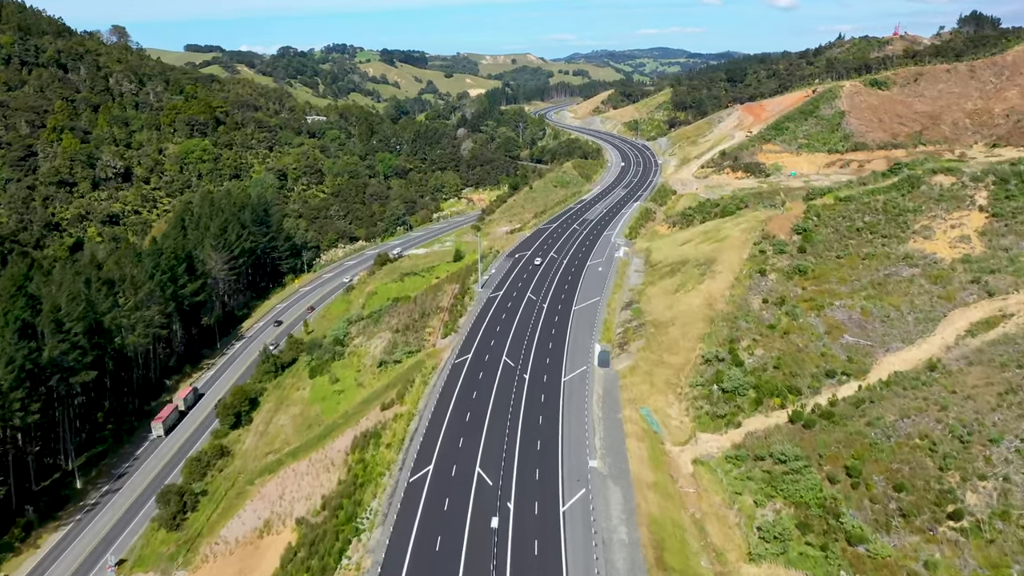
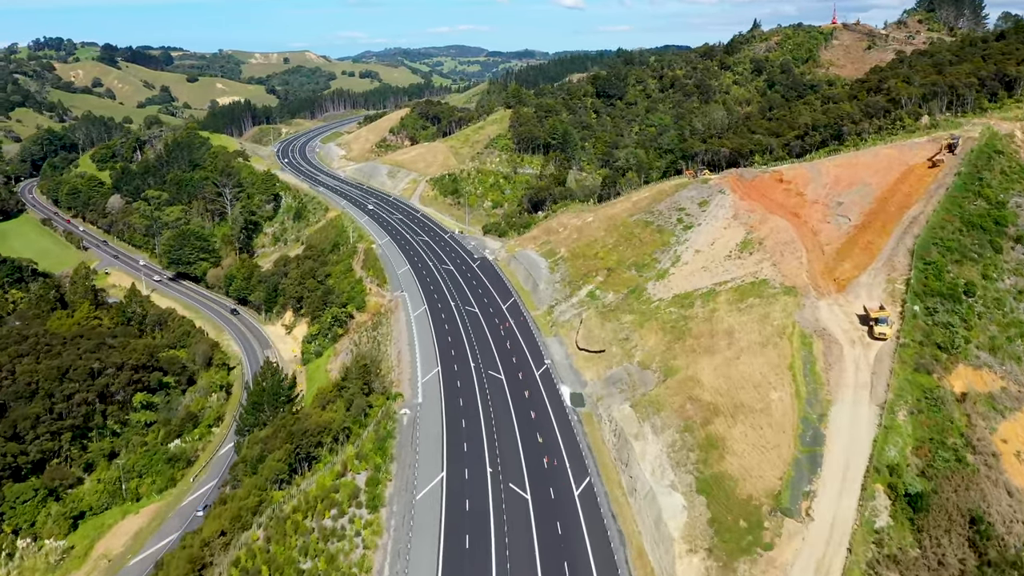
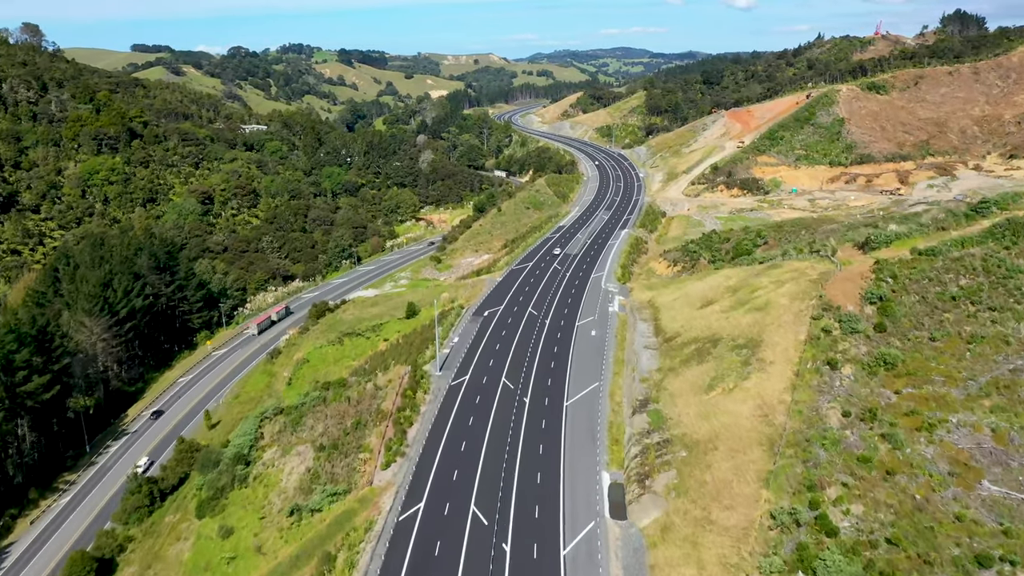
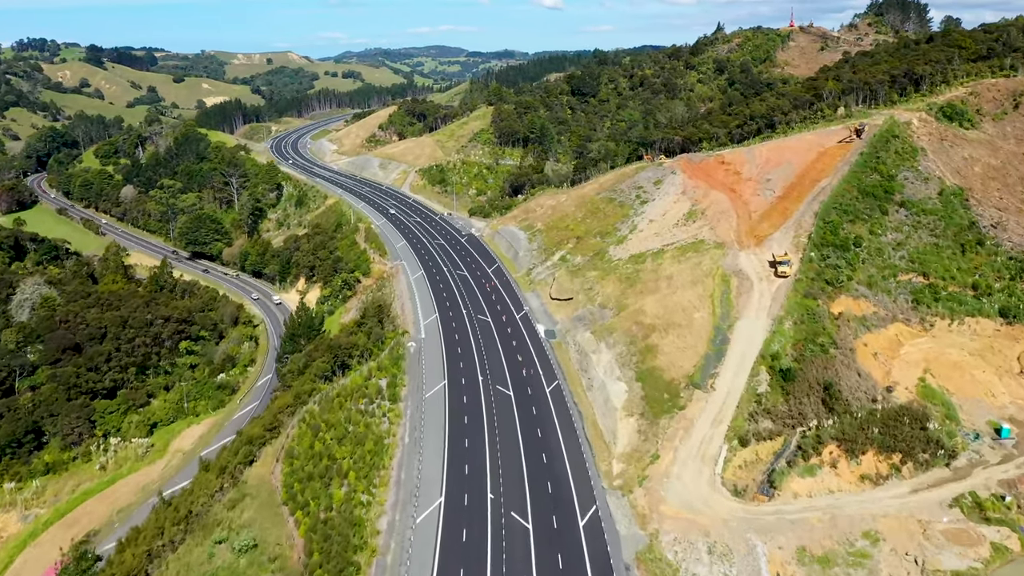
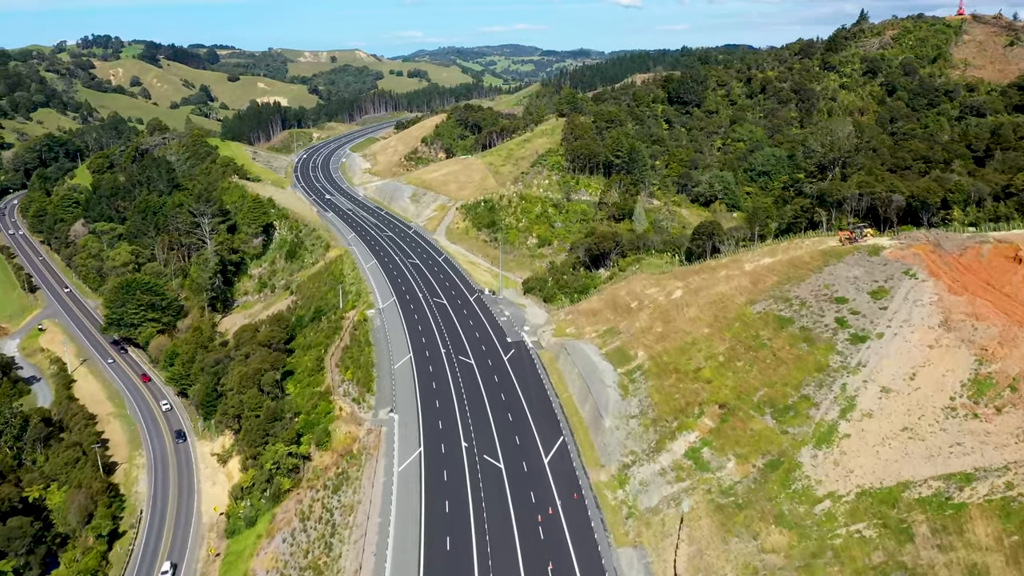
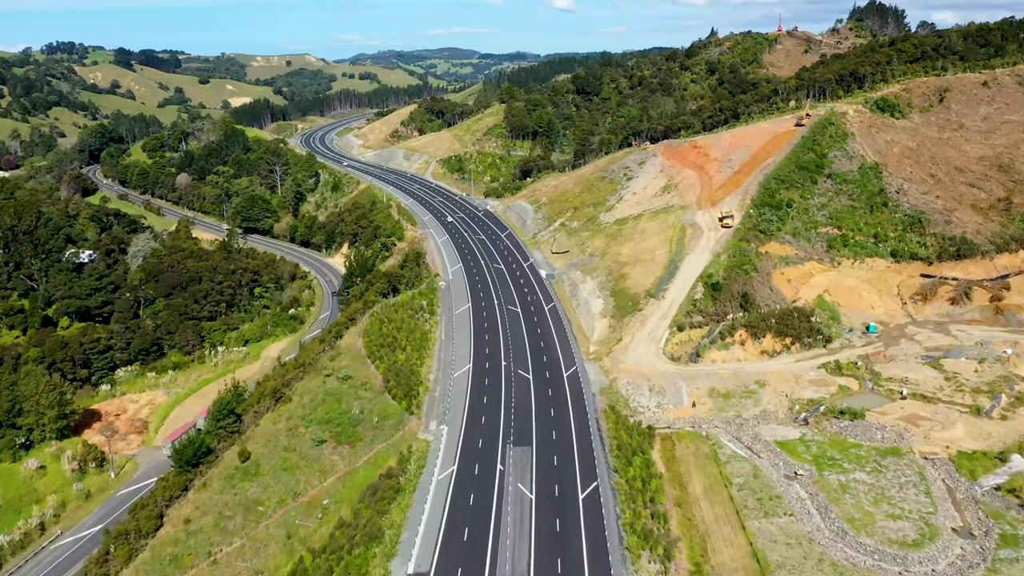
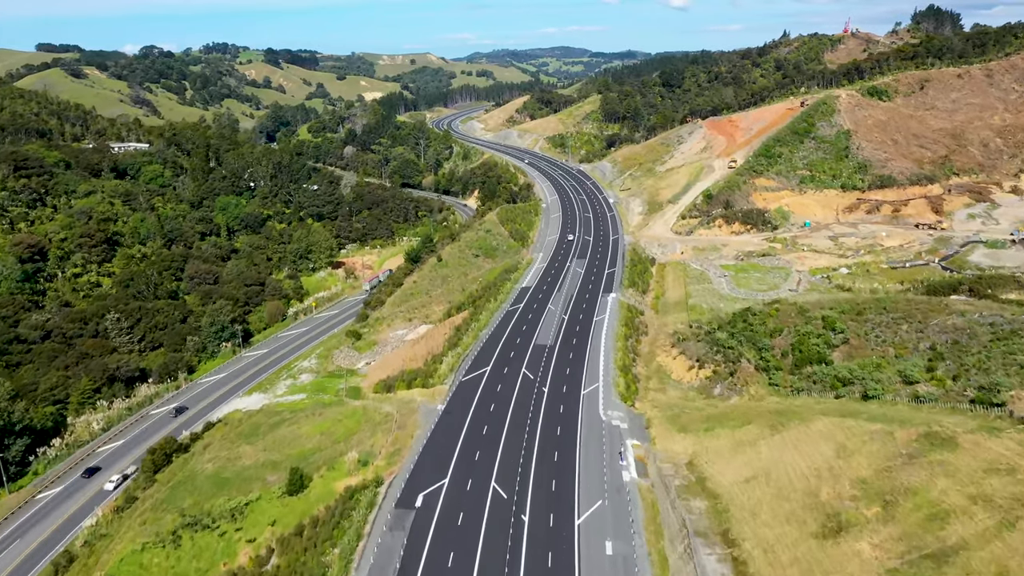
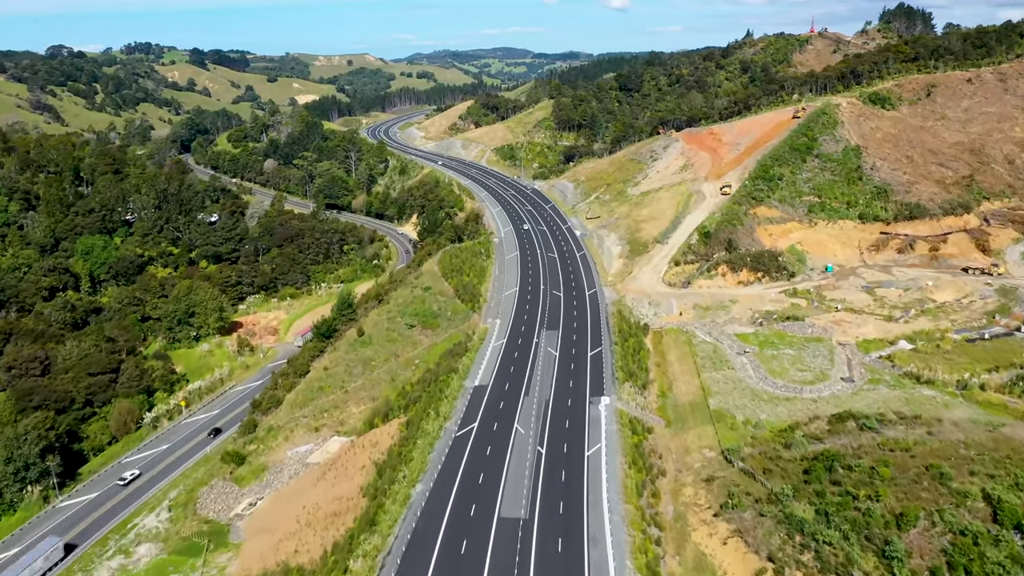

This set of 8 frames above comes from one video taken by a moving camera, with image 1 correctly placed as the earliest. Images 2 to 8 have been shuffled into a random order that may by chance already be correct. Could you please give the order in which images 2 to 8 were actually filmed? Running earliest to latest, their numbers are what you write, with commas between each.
3, 7, 8, 6, 4, 2, 5
